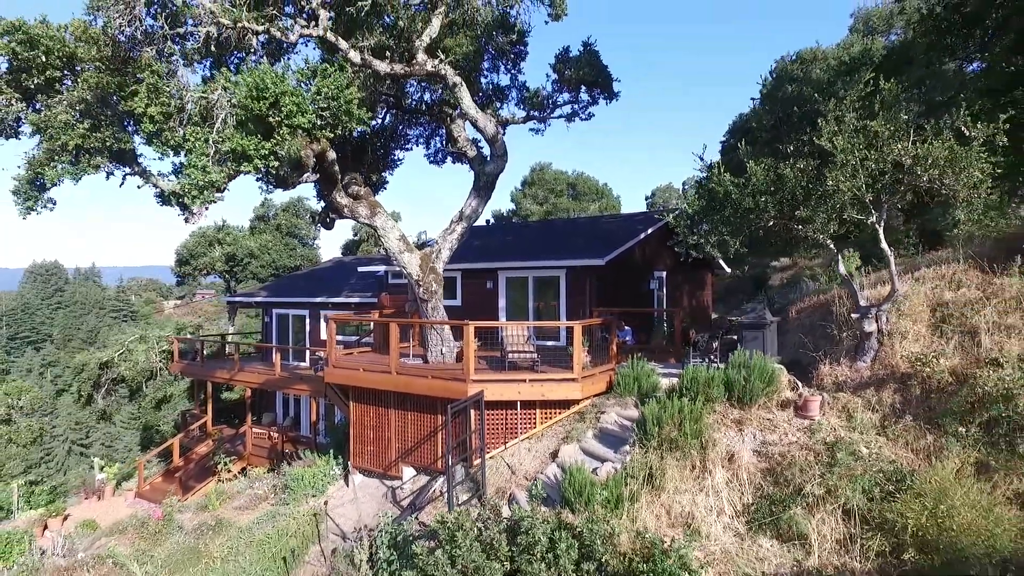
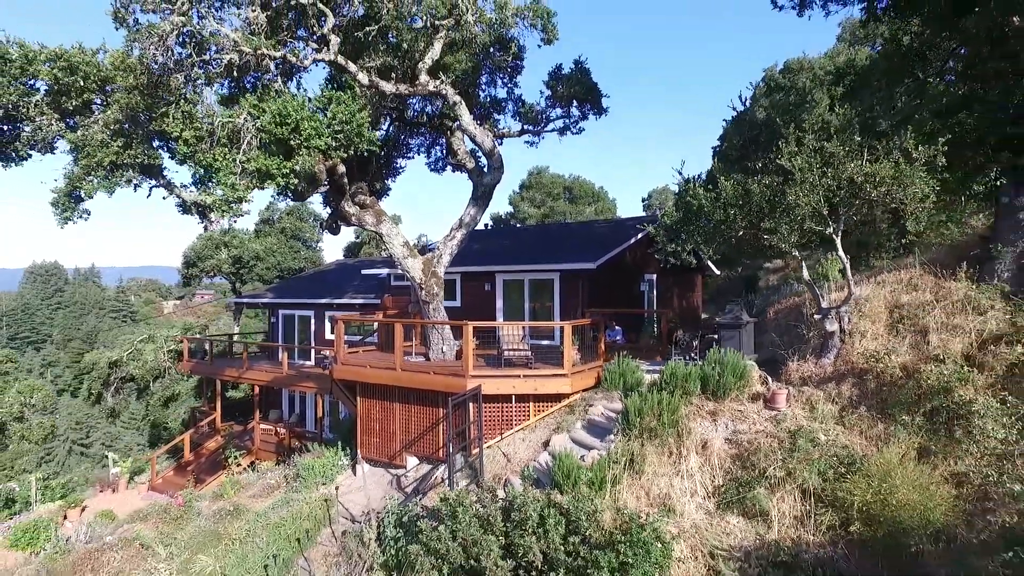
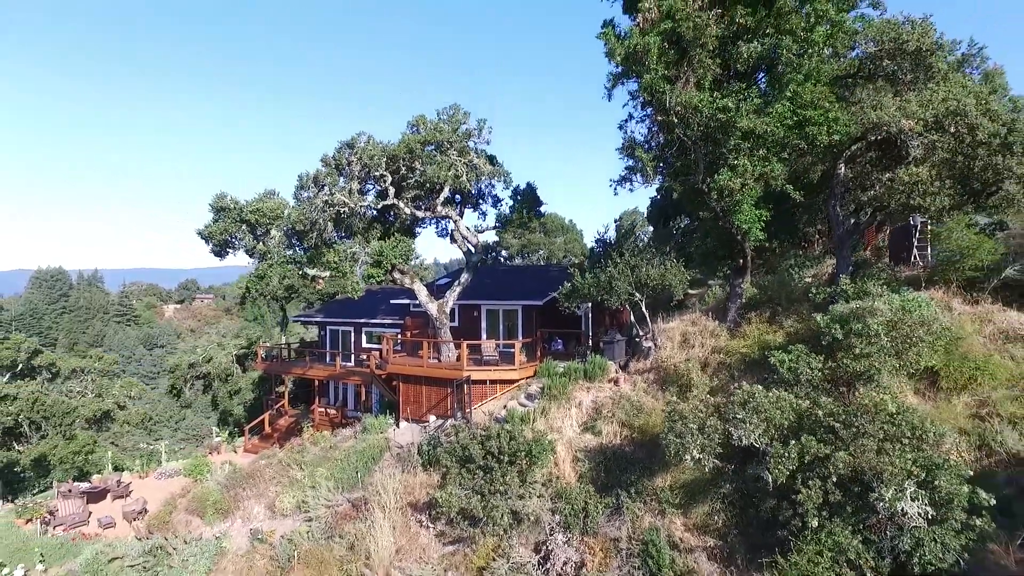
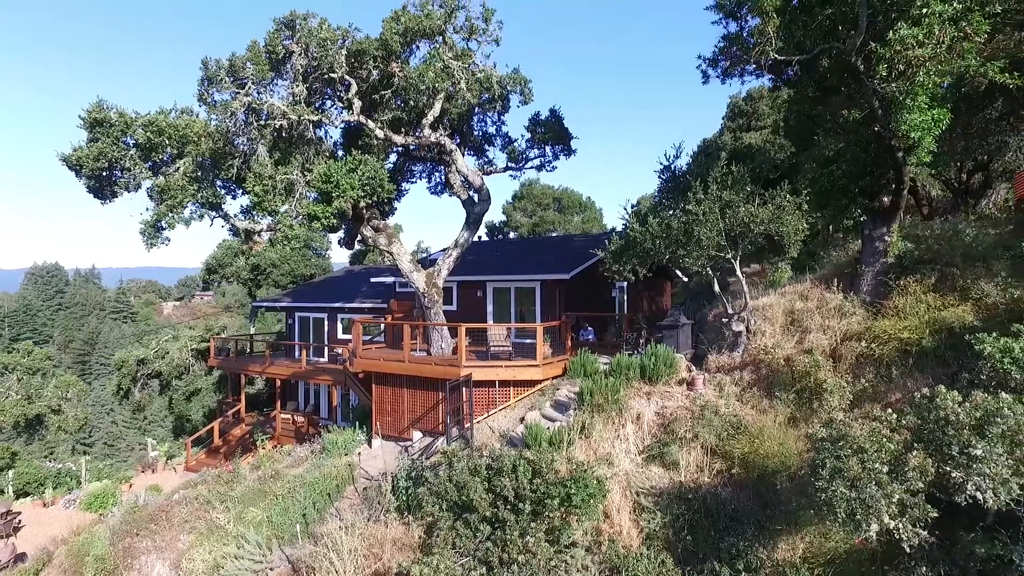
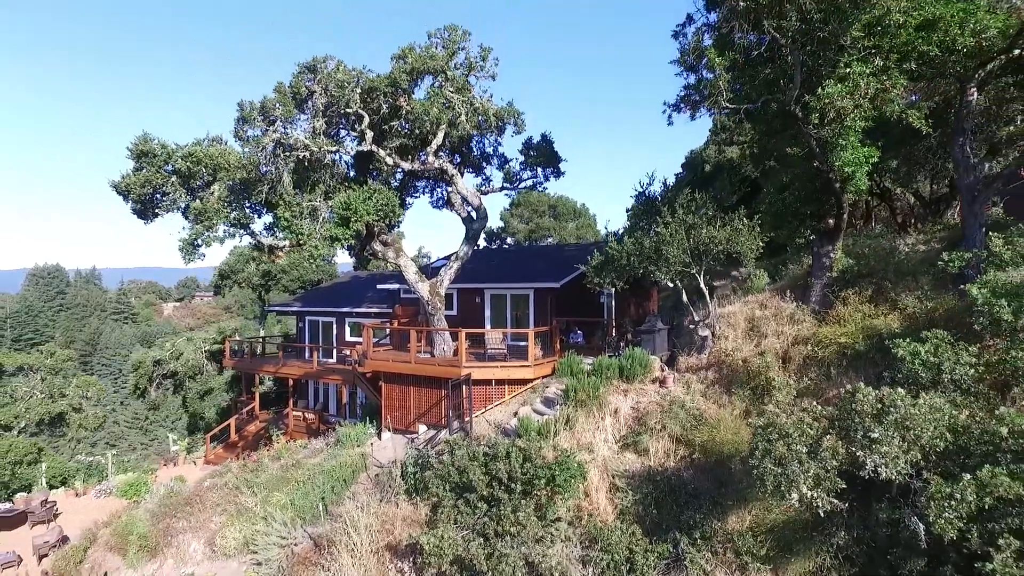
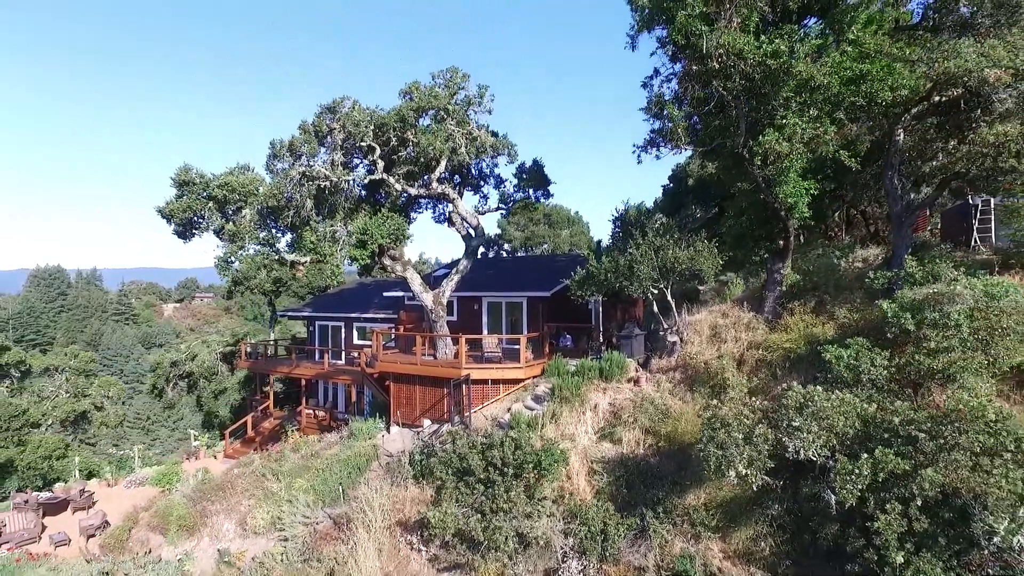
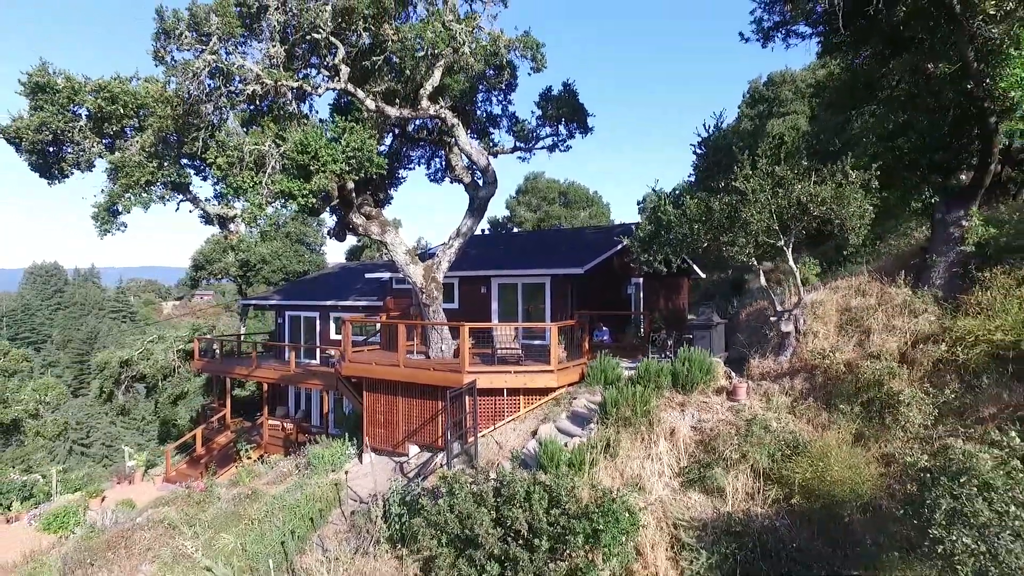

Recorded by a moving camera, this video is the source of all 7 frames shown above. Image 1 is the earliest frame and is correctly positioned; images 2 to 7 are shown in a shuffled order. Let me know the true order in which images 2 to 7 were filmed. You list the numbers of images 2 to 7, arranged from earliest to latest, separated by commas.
2, 7, 4, 5, 6, 3
